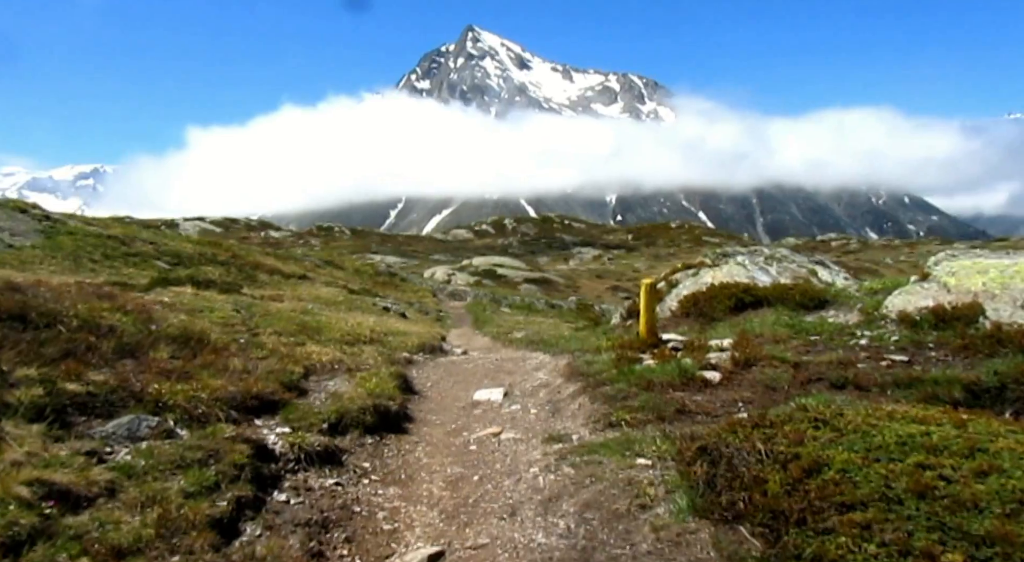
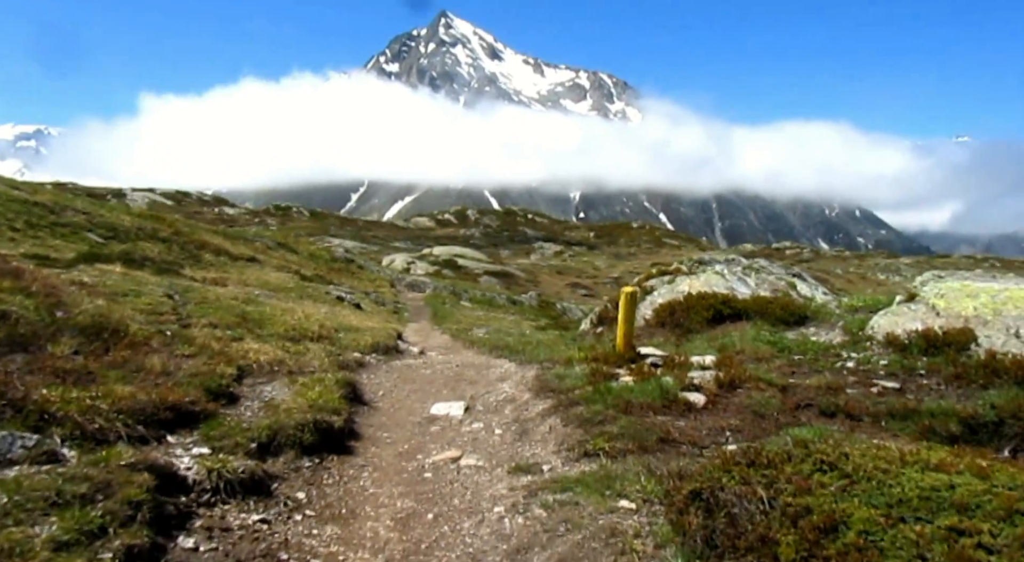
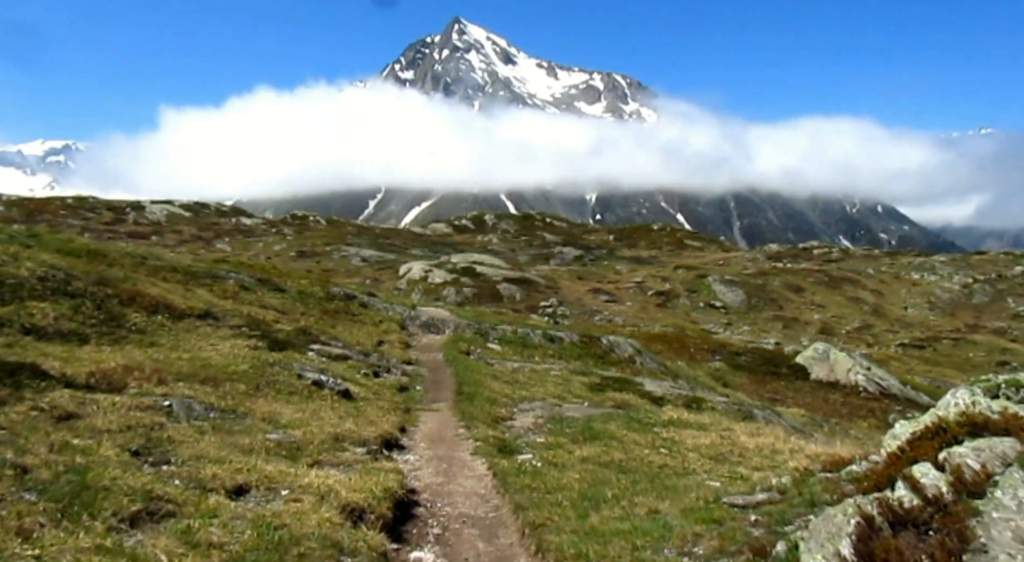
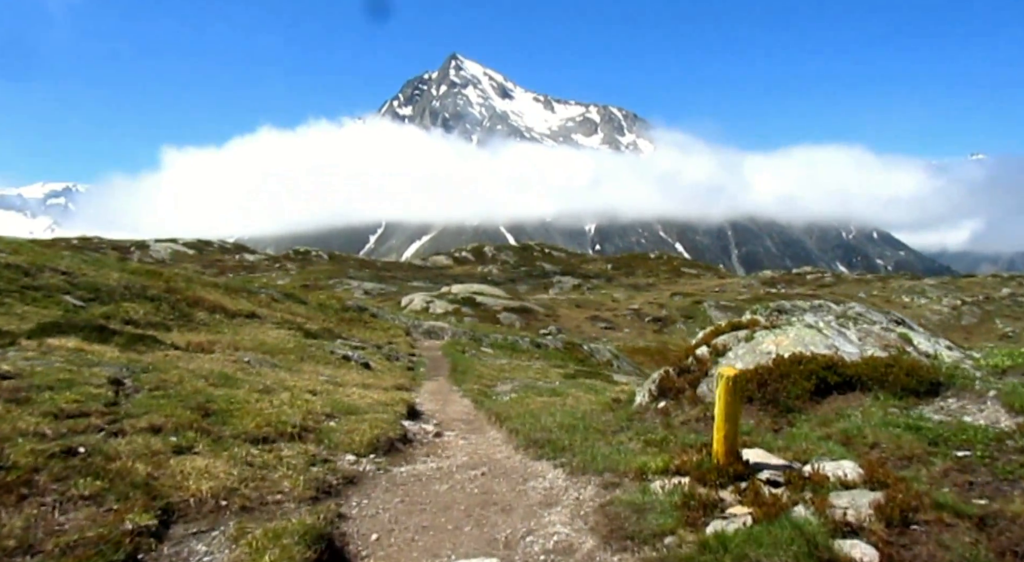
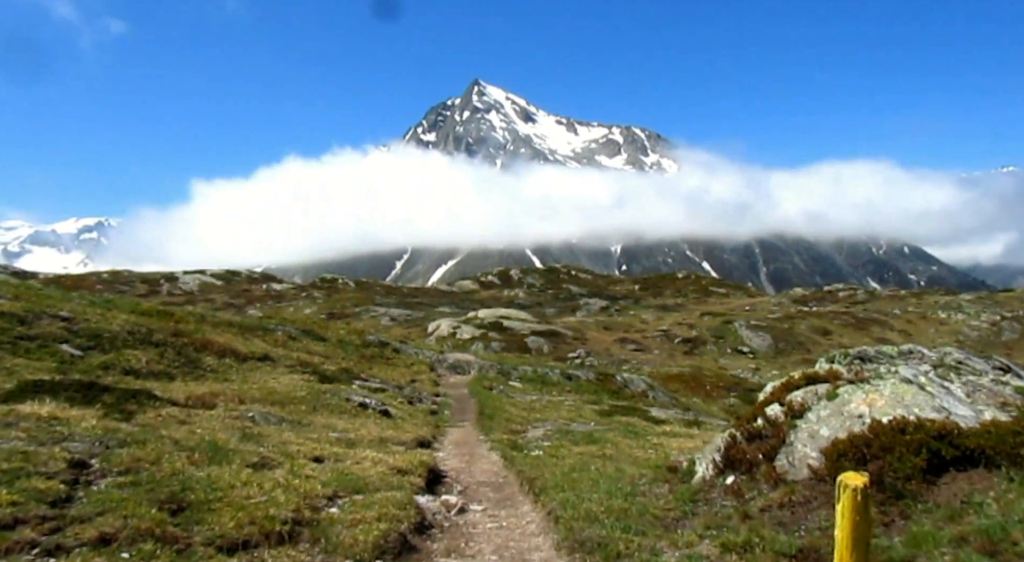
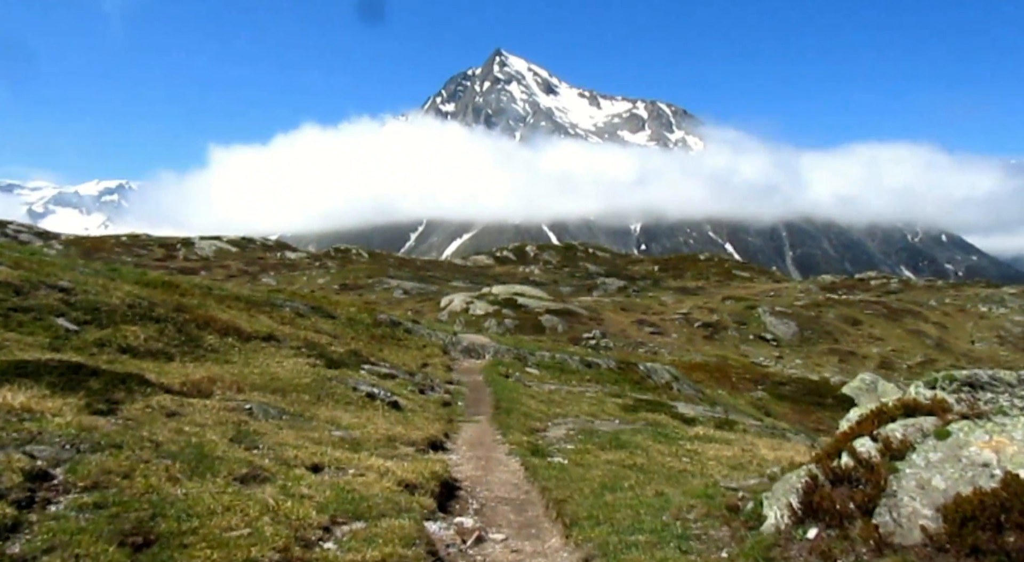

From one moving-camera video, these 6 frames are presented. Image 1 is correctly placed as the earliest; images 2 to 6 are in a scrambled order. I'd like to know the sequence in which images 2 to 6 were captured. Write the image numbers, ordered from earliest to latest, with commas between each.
2, 4, 5, 6, 3
